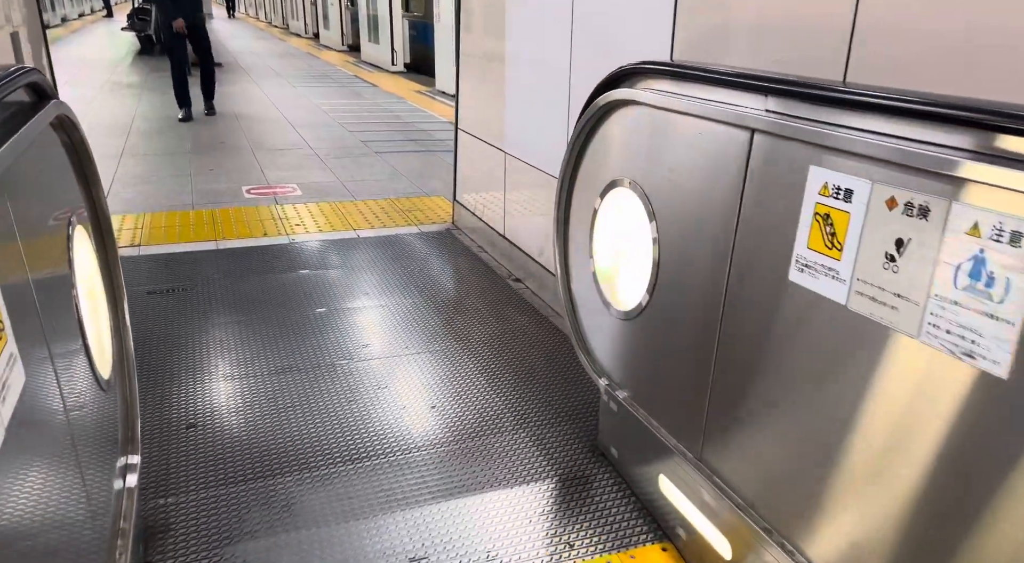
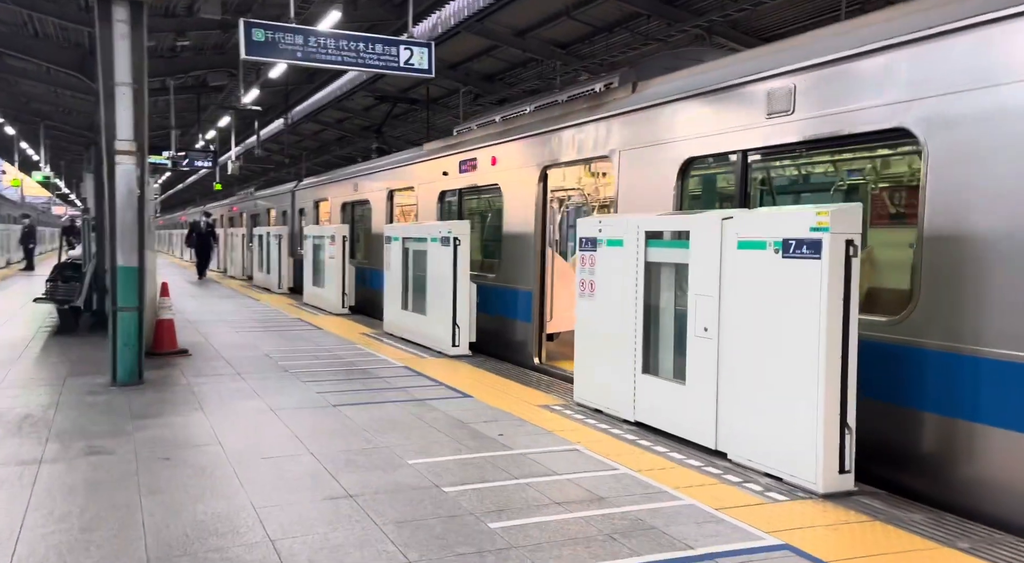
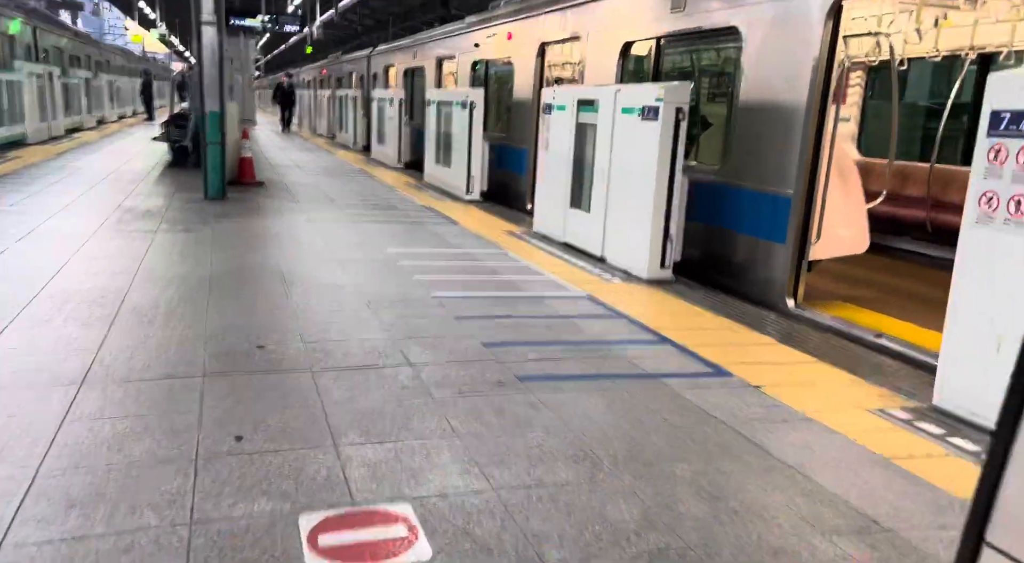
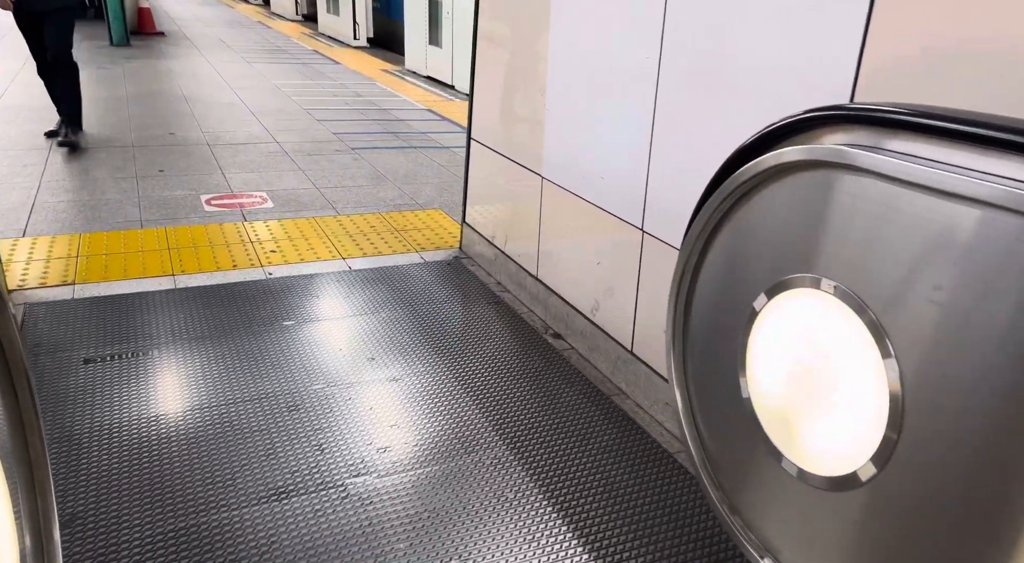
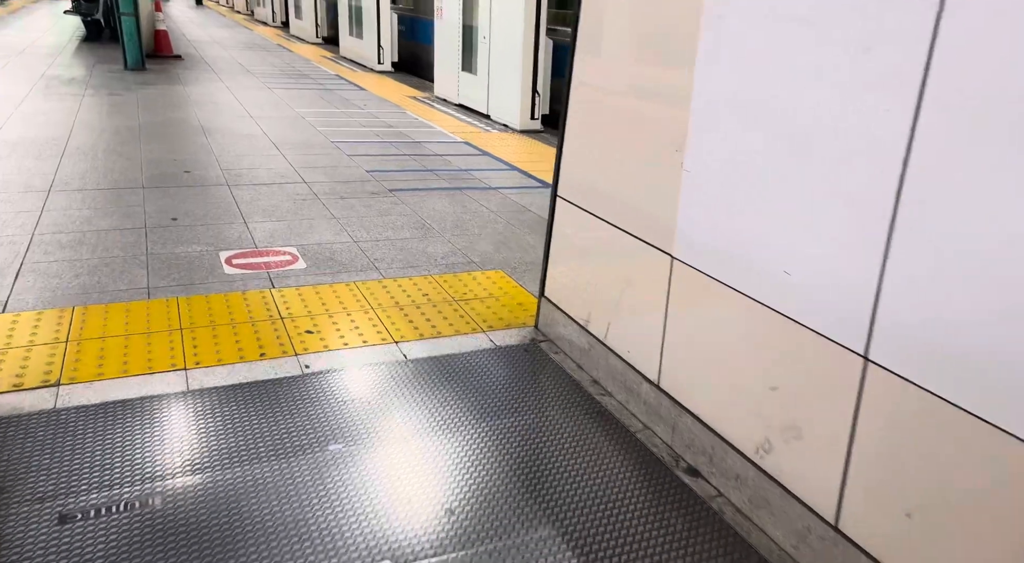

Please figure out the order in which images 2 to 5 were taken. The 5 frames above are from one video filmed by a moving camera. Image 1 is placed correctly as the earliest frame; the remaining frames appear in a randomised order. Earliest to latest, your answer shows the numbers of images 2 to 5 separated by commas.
4, 5, 3, 2
